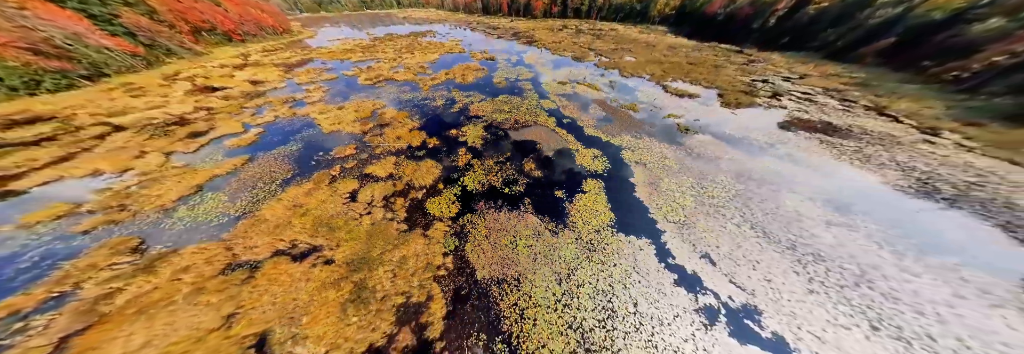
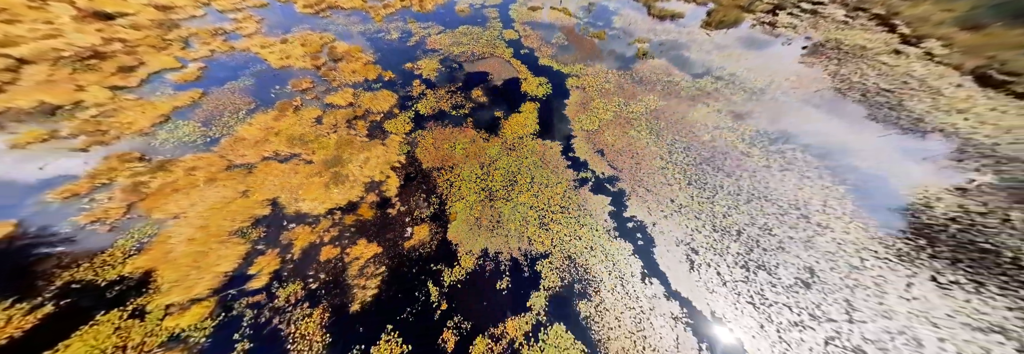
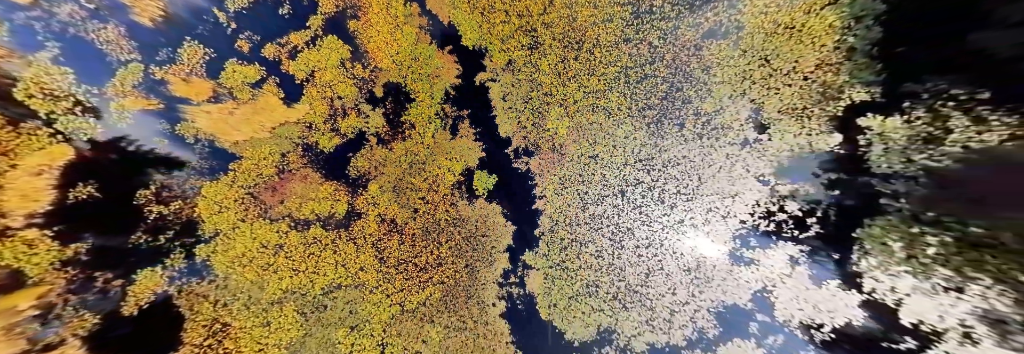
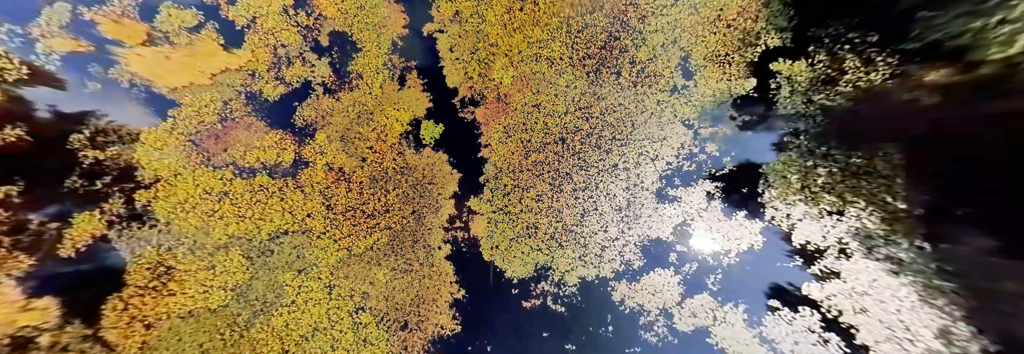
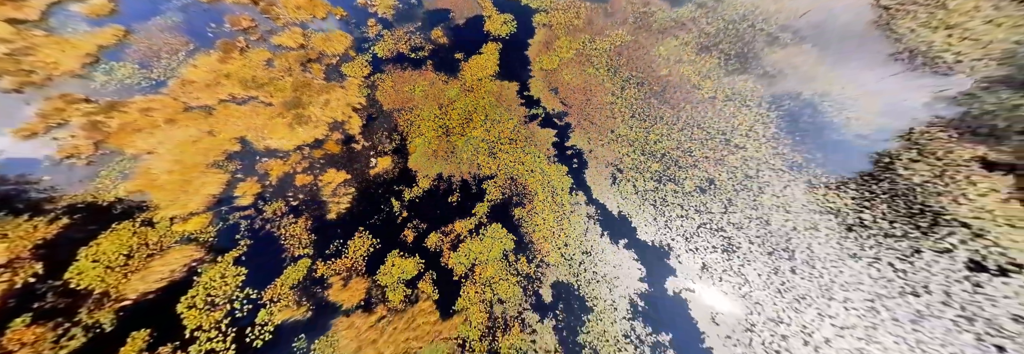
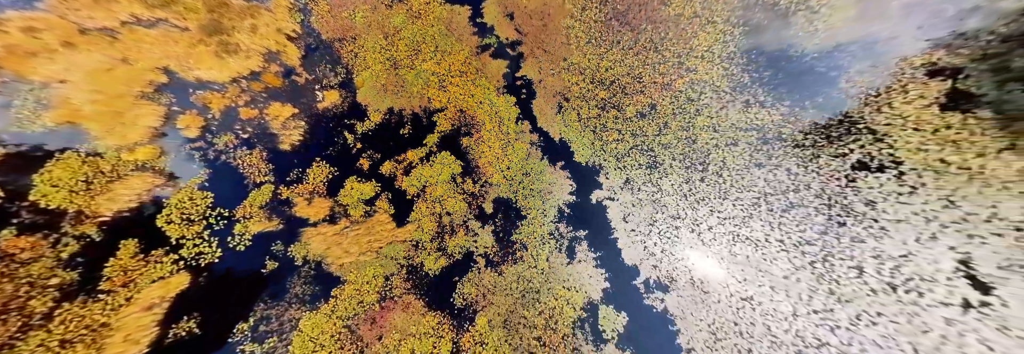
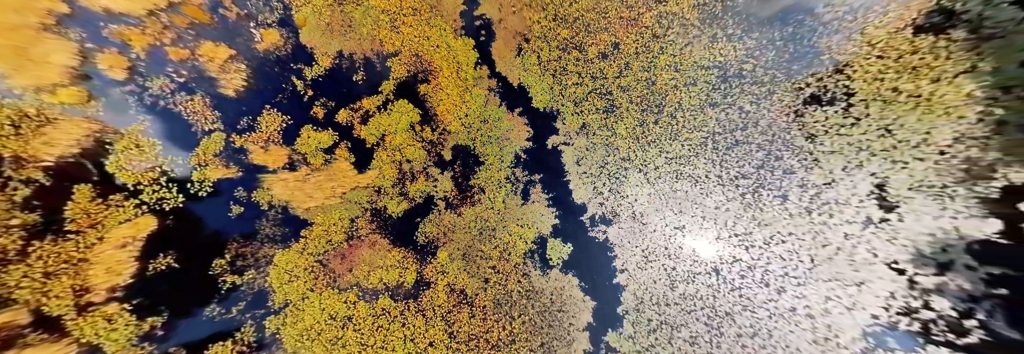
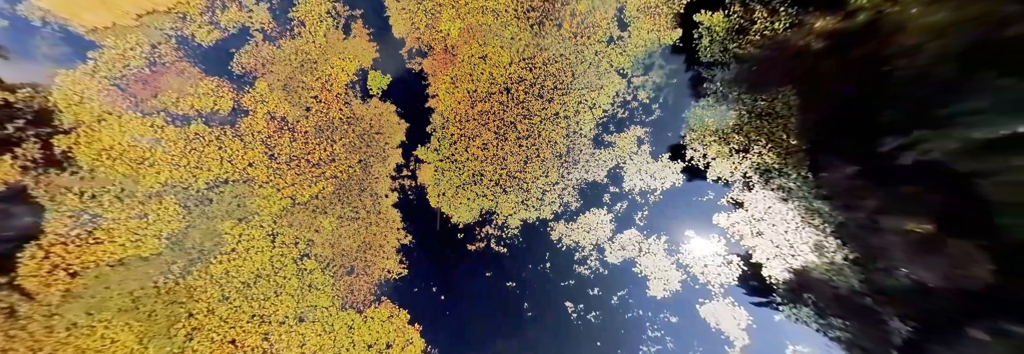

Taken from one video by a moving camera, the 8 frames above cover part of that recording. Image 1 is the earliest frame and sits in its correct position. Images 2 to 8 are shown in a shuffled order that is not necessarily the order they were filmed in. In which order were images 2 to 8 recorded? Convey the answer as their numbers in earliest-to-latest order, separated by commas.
2, 5, 6, 7, 3, 4, 8
